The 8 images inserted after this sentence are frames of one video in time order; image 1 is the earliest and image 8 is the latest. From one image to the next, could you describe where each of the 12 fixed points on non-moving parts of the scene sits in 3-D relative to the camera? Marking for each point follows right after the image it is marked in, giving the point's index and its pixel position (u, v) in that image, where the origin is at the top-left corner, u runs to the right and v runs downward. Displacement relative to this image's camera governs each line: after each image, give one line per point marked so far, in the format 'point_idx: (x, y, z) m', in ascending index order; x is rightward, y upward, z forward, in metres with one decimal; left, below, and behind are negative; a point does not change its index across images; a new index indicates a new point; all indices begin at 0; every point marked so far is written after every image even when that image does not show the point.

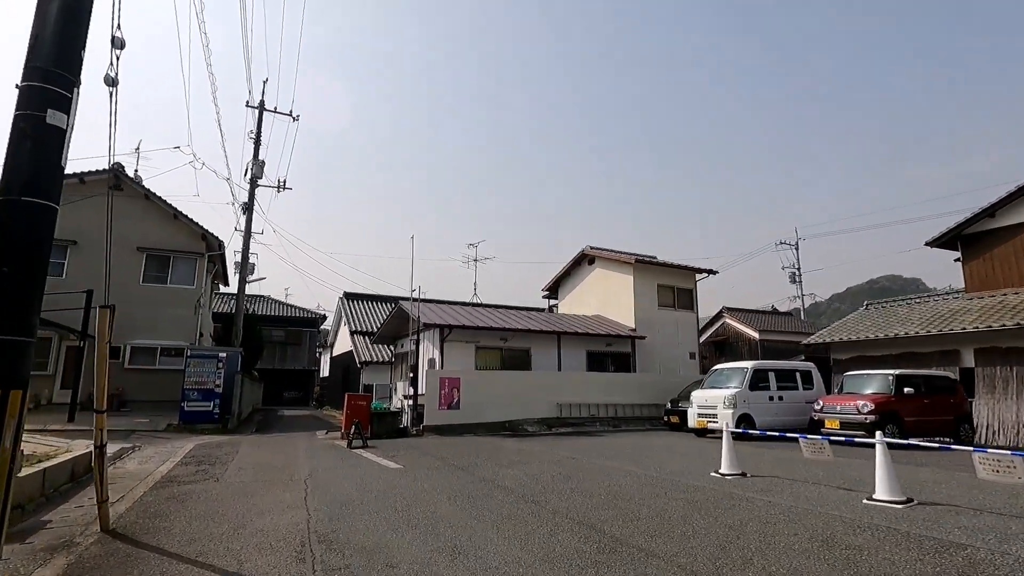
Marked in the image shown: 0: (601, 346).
0: (+2.8, -1.9, +17.2) m
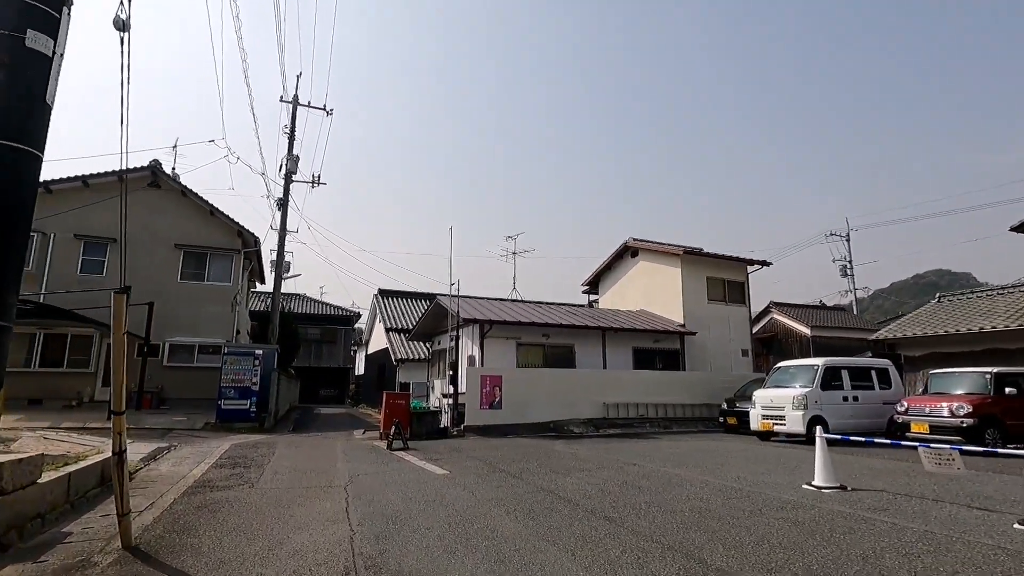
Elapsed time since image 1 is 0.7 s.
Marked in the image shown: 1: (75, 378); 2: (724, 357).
0: (+4.1, -1.6, +16.3) m
1: (-13.6, -2.8, +16.7) m
2: (+6.9, -2.2, +17.4) m
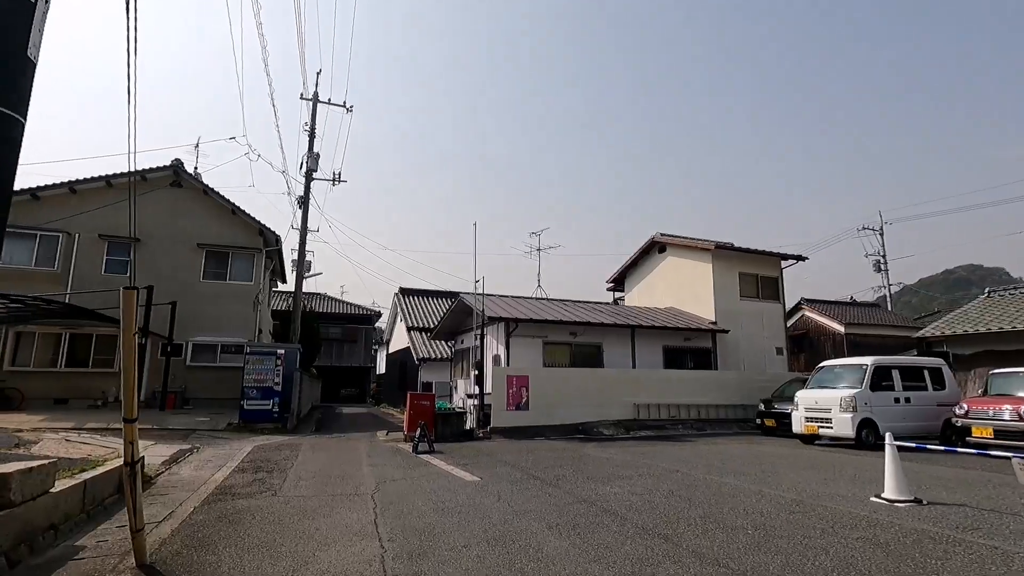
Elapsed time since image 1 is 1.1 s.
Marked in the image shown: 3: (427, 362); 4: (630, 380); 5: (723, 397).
0: (+4.8, -1.5, +15.7) m
1: (-12.8, -2.8, +16.7) m
2: (+7.6, -2.1, +16.7) m
3: (-3.1, -2.7, +19.8) m
4: (+3.1, -2.4, +13.9) m
5: (+5.9, -3.0, +14.9) m
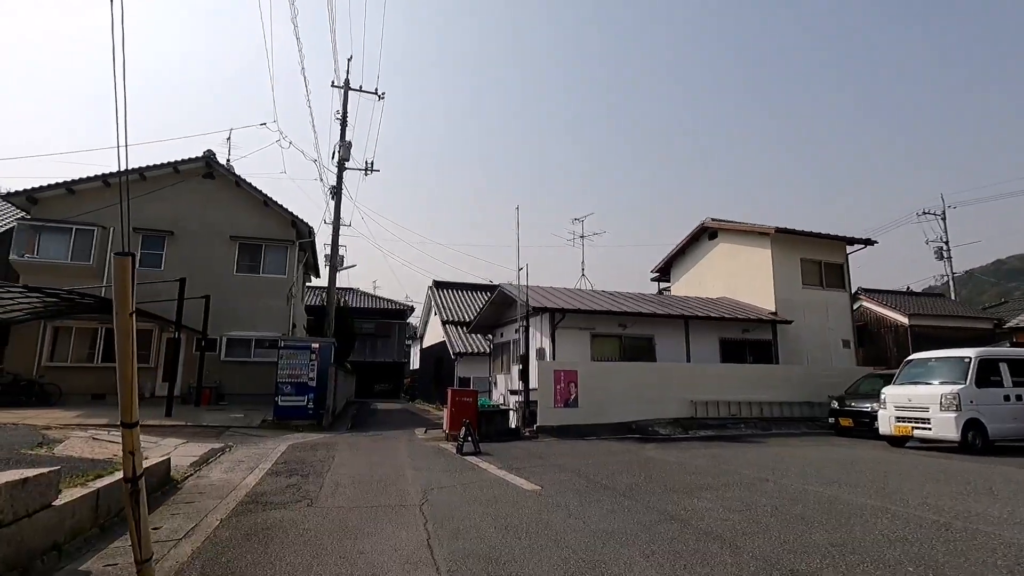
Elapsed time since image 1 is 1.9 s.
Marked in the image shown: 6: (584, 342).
0: (+6.0, -1.2, +14.5) m
1: (-11.5, -2.6, +16.5) m
2: (+8.9, -1.7, +15.4) m
3: (-1.7, -2.4, +19.0) m
4: (+4.2, -2.1, +12.9) m
5: (+7.0, -2.7, +13.7) m
6: (+1.7, -1.3, +13.0) m
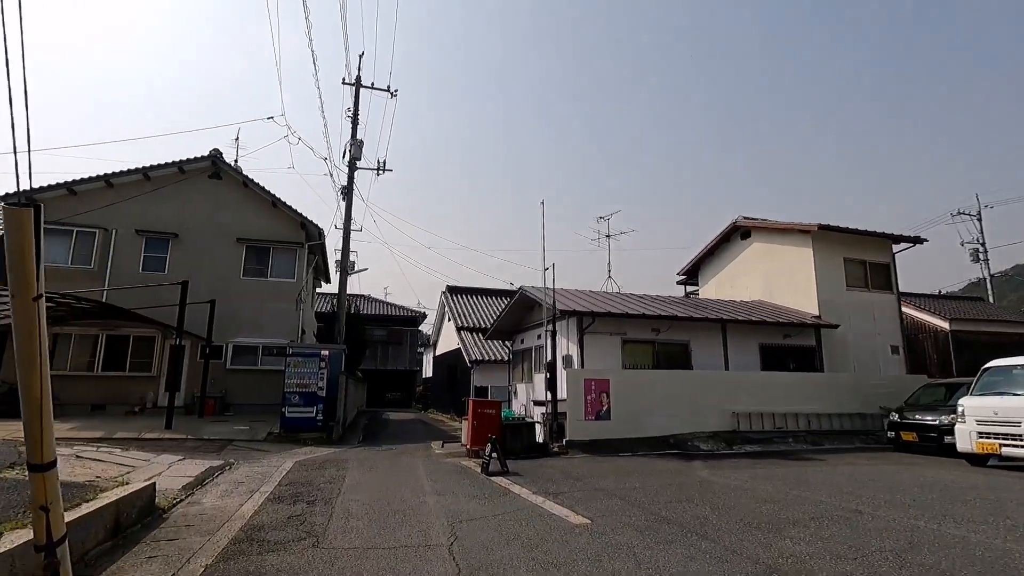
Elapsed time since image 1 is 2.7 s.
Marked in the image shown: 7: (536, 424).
0: (+6.6, -1.2, +13.4) m
1: (-10.9, -2.8, +15.6) m
2: (+9.5, -1.8, +14.2) m
3: (-1.0, -2.6, +18.0) m
4: (+4.7, -2.1, +11.8) m
5: (+7.6, -2.7, +12.6) m
6: (+2.3, -1.3, +11.9) m
7: (+0.5, -2.8, +11.0) m
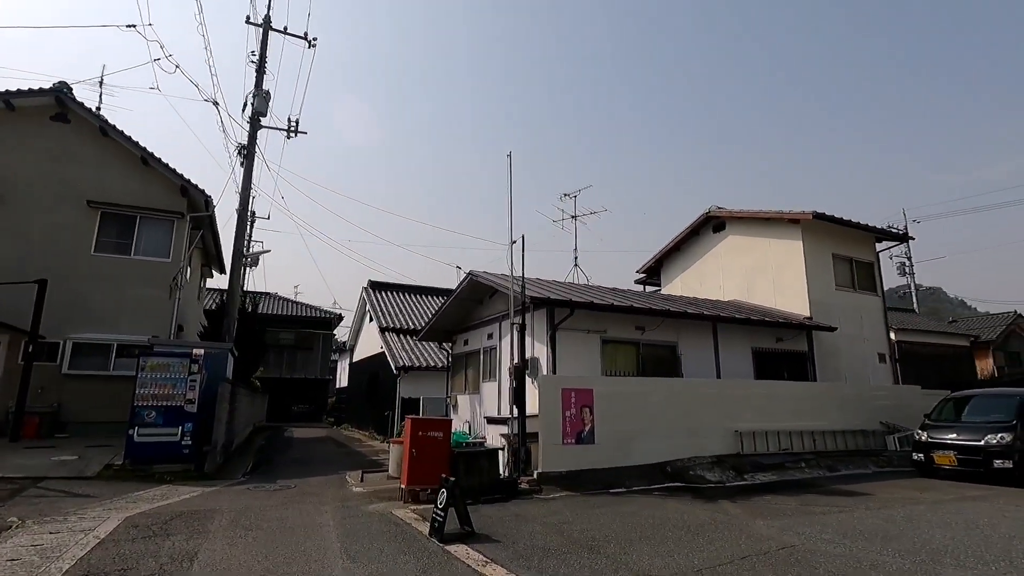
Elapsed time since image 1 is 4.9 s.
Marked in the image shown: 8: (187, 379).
0: (+5.5, -1.1, +11.4) m
1: (-12.2, -2.2, +11.1) m
2: (+8.2, -1.8, +12.7) m
3: (-2.8, -2.3, +14.9) m
4: (+3.8, -1.9, +9.5) m
5: (+6.5, -2.6, +10.7) m
6: (+1.4, -1.1, +9.4) m
7: (-0.3, -2.5, +8.1) m
8: (-5.7, -1.6, +9.4) m
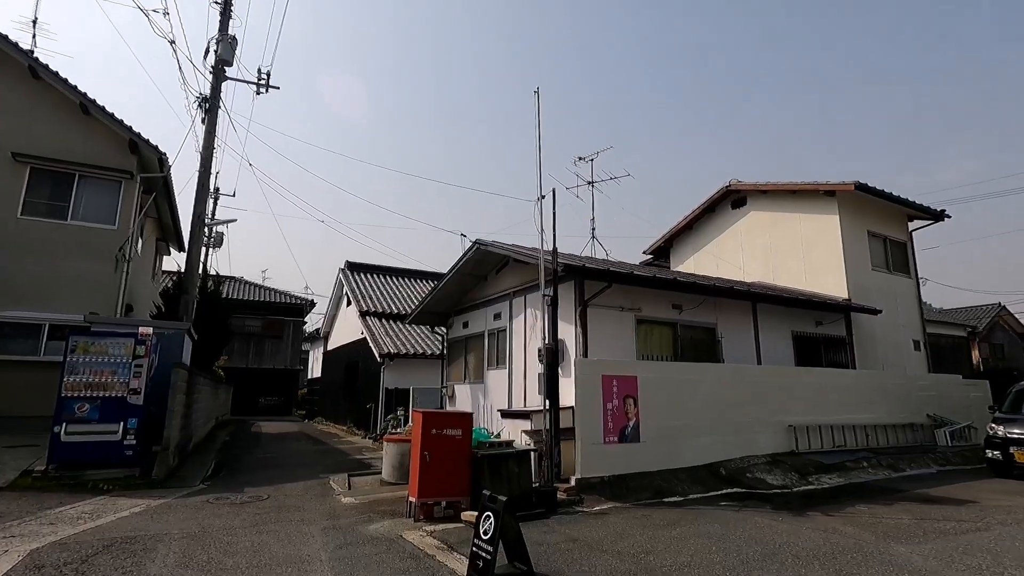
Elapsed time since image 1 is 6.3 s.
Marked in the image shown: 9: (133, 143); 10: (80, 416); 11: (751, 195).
0: (+5.6, -0.7, +10.2) m
1: (-12.0, -1.6, +8.9) m
2: (+8.3, -1.3, +11.6) m
3: (-2.8, -1.7, +13.2) m
4: (+4.1, -1.5, +8.3) m
5: (+6.7, -2.2, +9.6) m
6: (+1.7, -0.6, +7.9) m
7: (+0.1, -2.0, +6.7) m
8: (-5.4, -1.1, +7.6) m
9: (-8.2, +3.2, +11.6) m
10: (-5.9, -1.7, +7.4) m
11: (+5.8, +2.3, +13.2) m
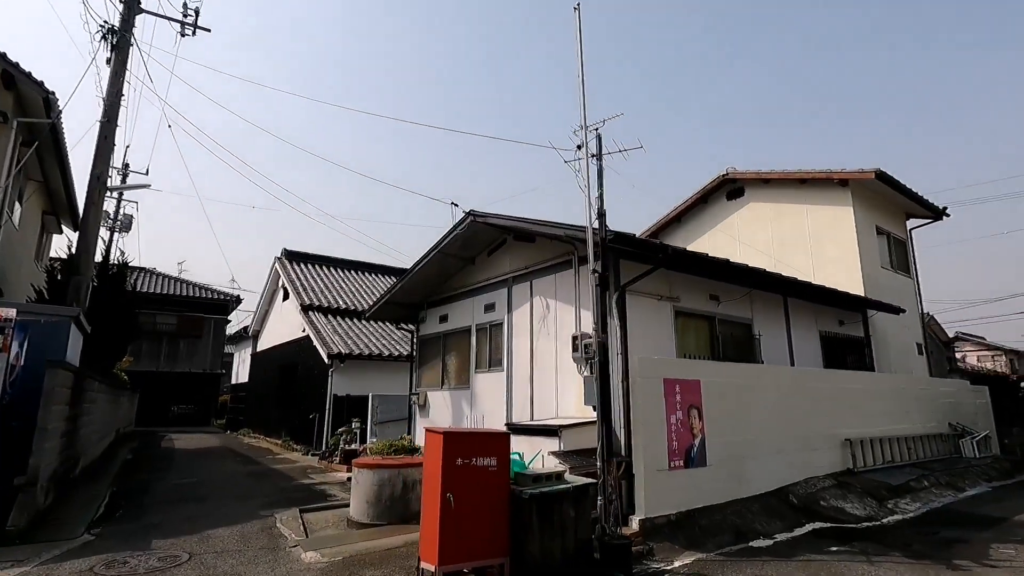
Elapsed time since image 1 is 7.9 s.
0: (+5.5, -0.6, +9.2) m
1: (-11.9, -1.0, +5.7) m
2: (+7.9, -1.3, +10.9) m
3: (-3.3, -1.5, +11.1) m
4: (+4.2, -1.3, +7.0) m
5: (+6.6, -2.1, +8.7) m
6: (+1.8, -0.4, +6.4) m
7: (+0.4, -1.8, +4.9) m
8: (-5.1, -0.7, +5.2) m
9: (-8.3, +3.5, +8.9) m
10: (-5.6, -1.4, +4.9) m
11: (+5.3, +2.3, +12.2) m
